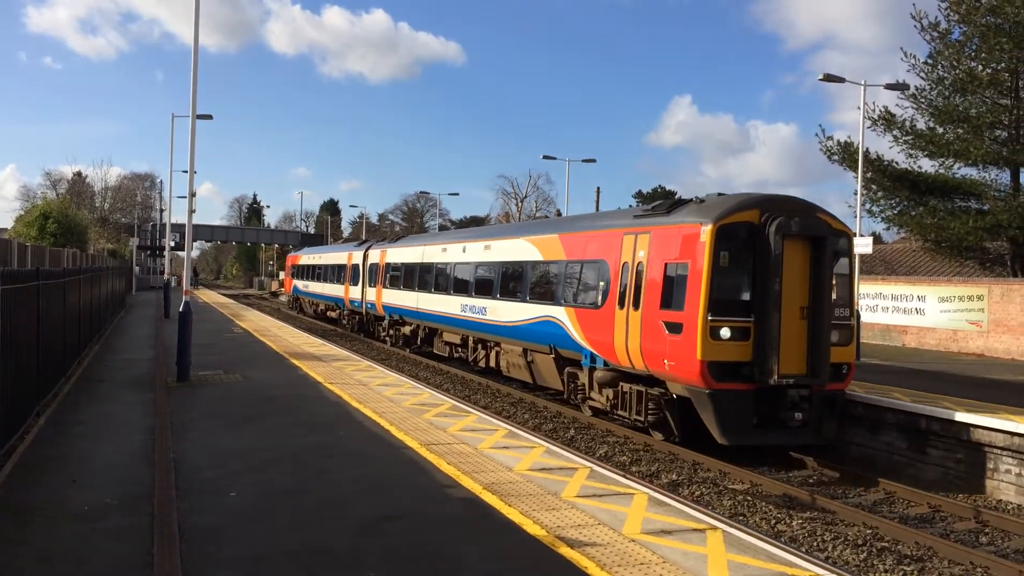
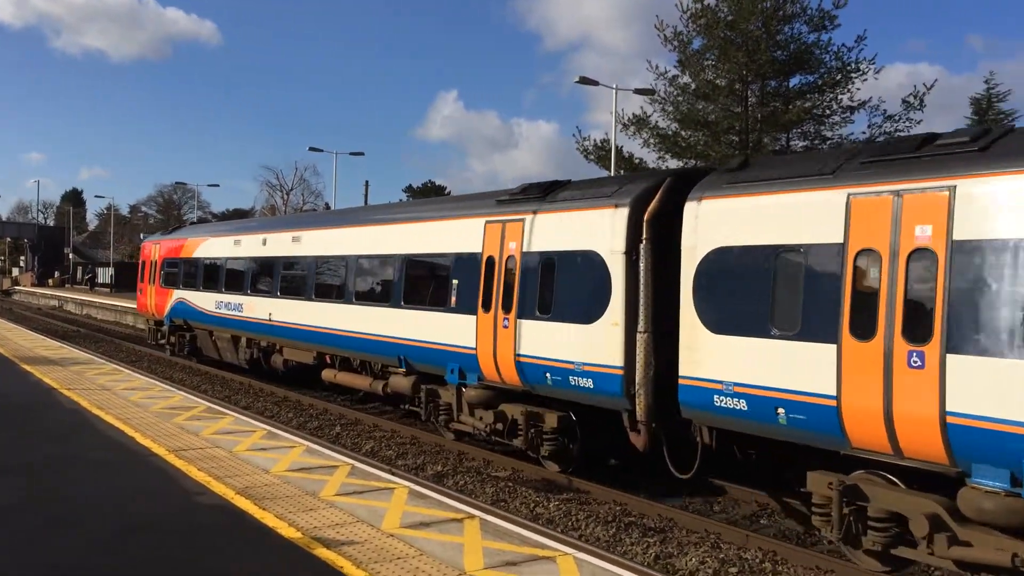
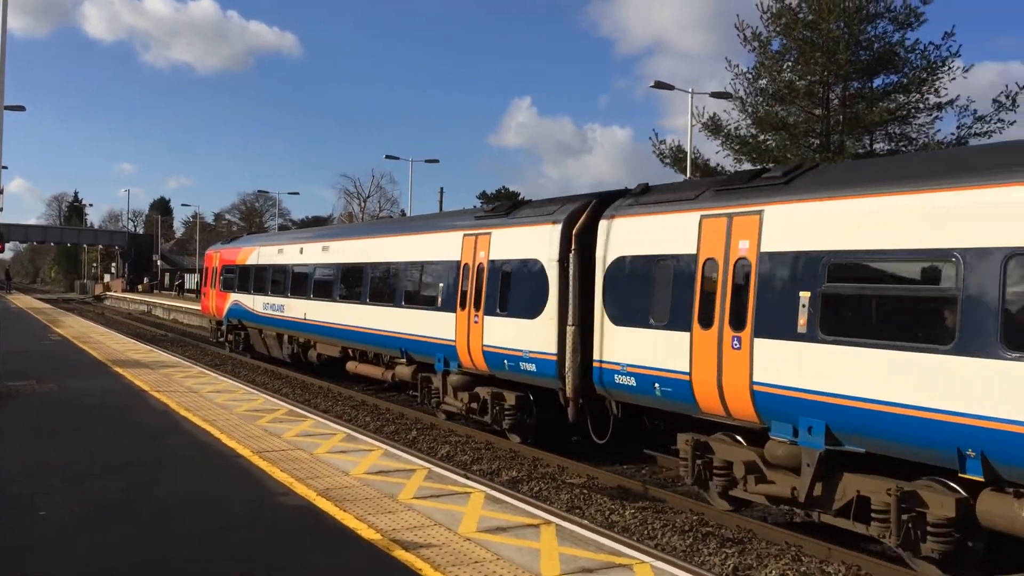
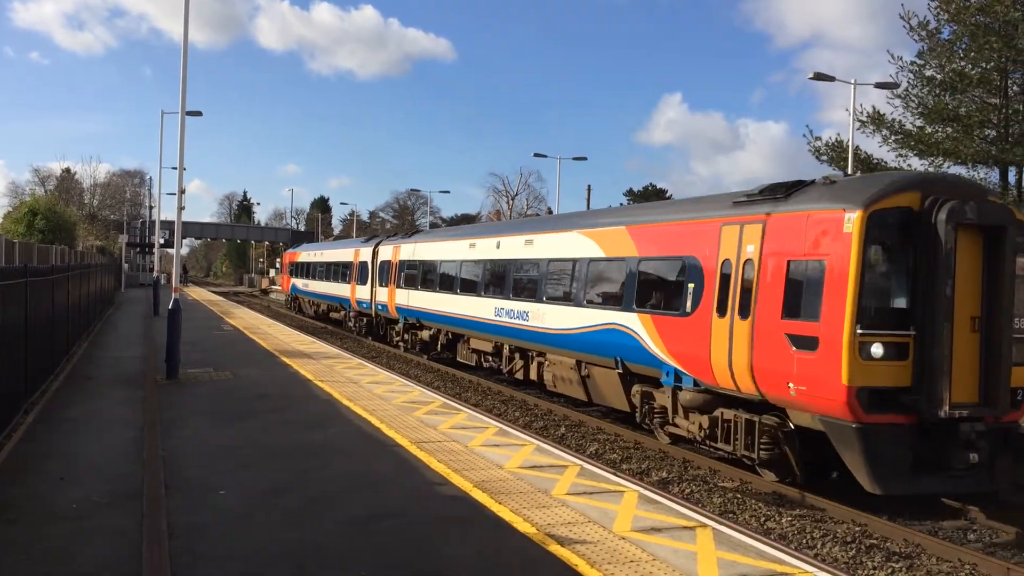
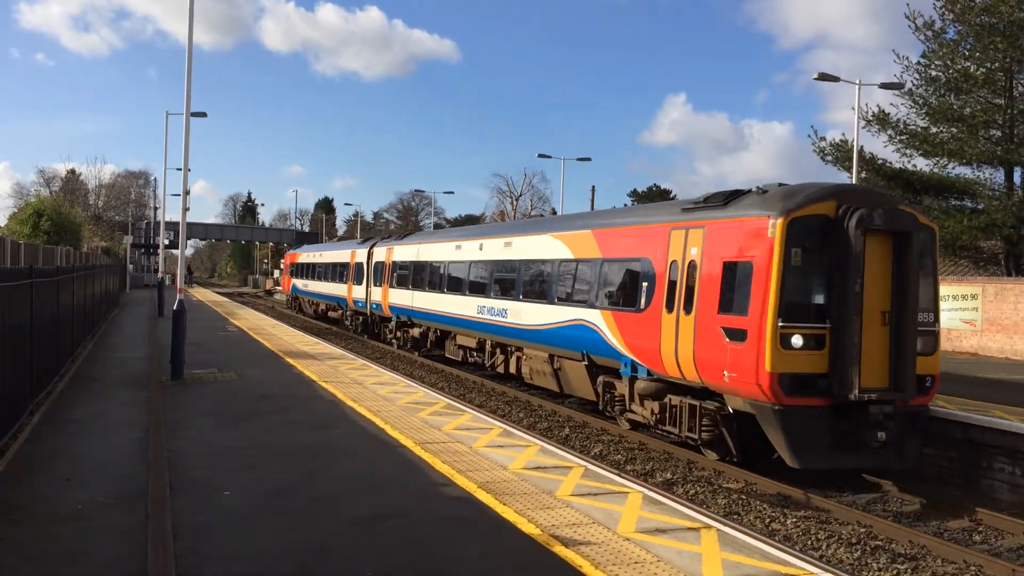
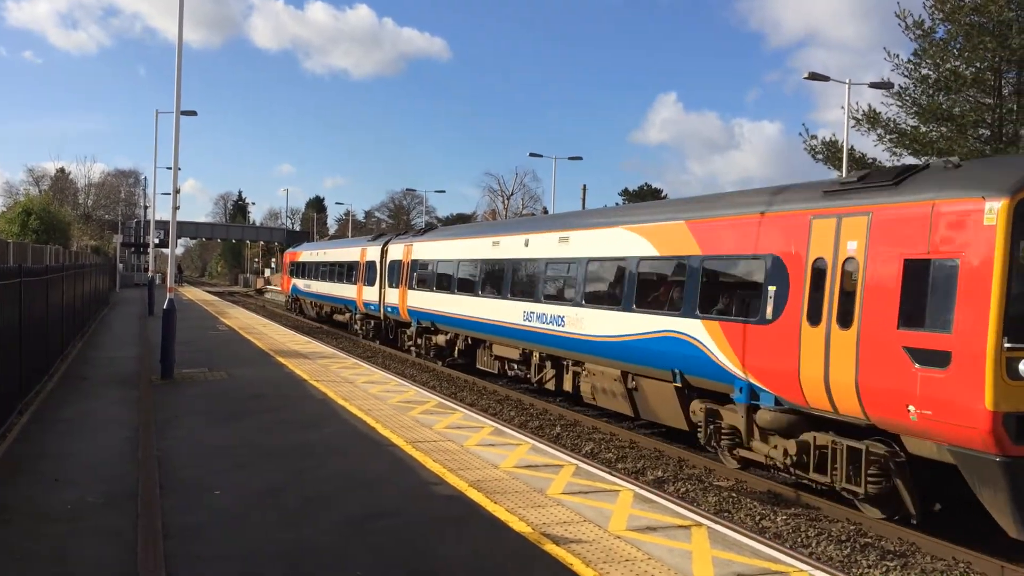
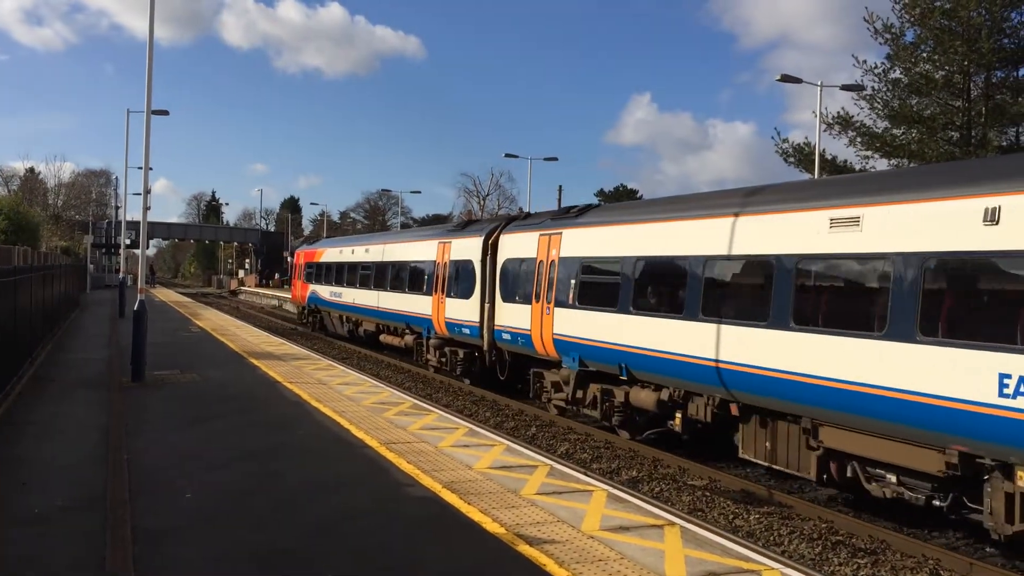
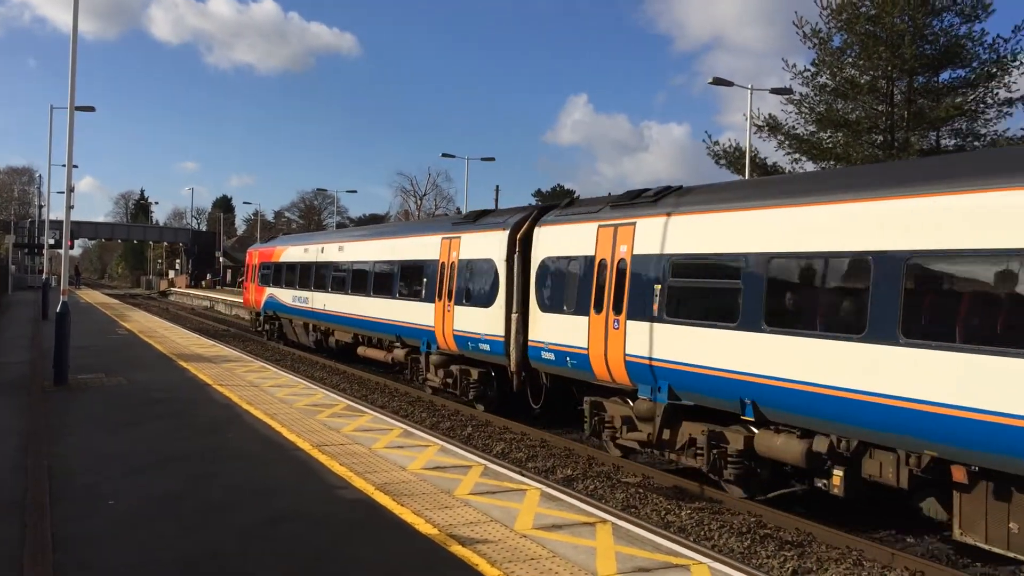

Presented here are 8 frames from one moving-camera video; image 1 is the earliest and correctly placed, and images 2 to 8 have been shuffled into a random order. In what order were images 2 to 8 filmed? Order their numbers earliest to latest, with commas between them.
5, 4, 6, 7, 8, 3, 2
